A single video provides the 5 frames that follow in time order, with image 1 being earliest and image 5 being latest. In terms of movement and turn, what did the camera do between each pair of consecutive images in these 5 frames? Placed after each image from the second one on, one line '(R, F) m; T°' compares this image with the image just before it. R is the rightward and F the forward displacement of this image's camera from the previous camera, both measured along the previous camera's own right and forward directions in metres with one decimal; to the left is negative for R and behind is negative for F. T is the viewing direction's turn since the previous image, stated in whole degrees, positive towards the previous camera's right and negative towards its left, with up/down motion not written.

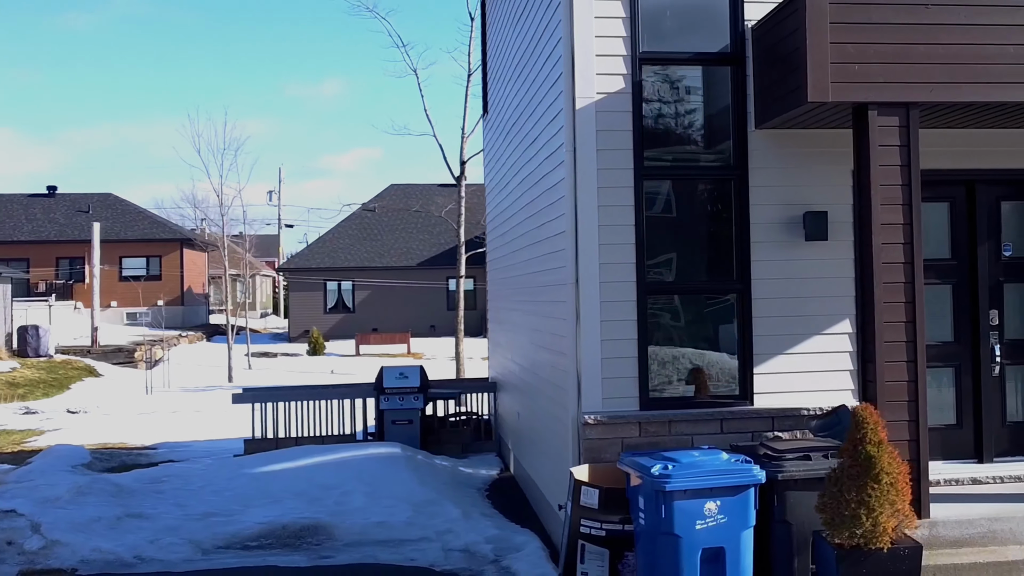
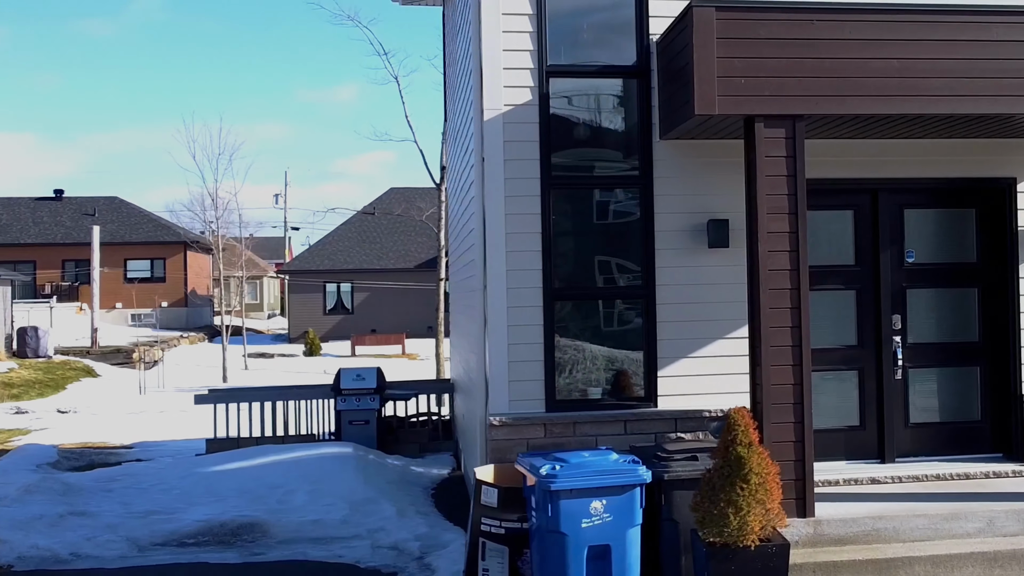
(+0.4, -0.2) m; -1°
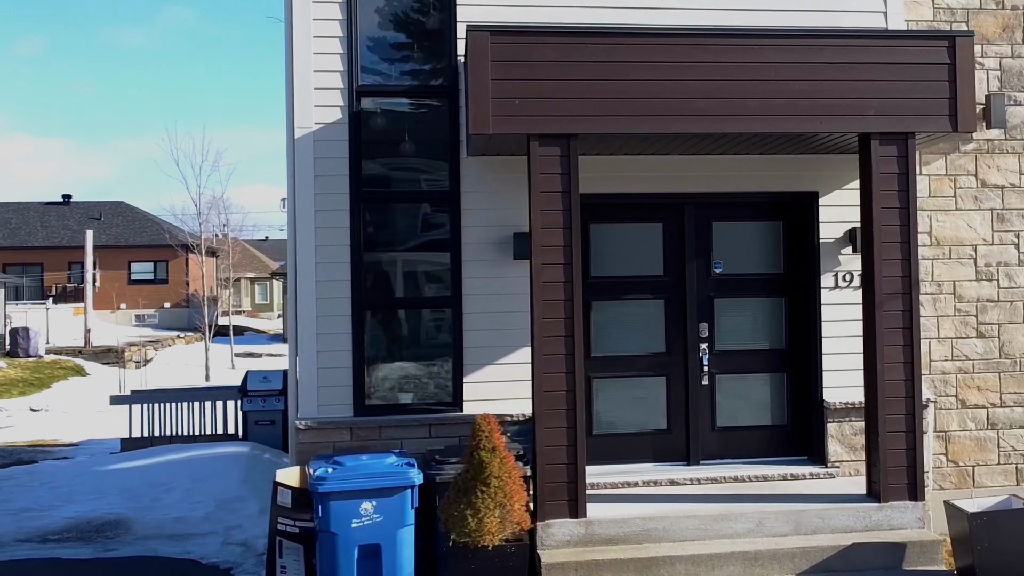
(+0.8, -0.2) m; -1°
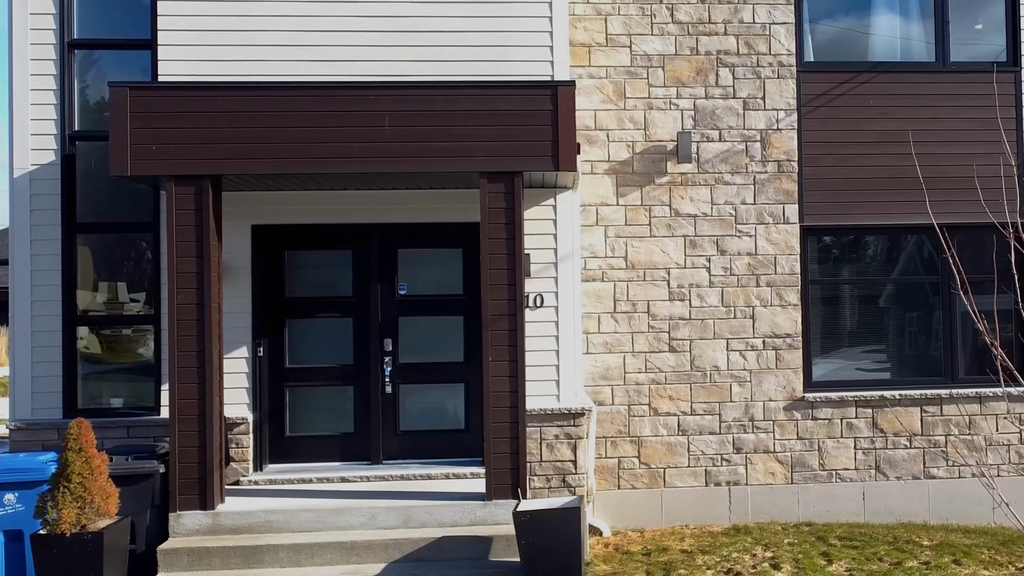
(+1.9, -0.6) m; -5°
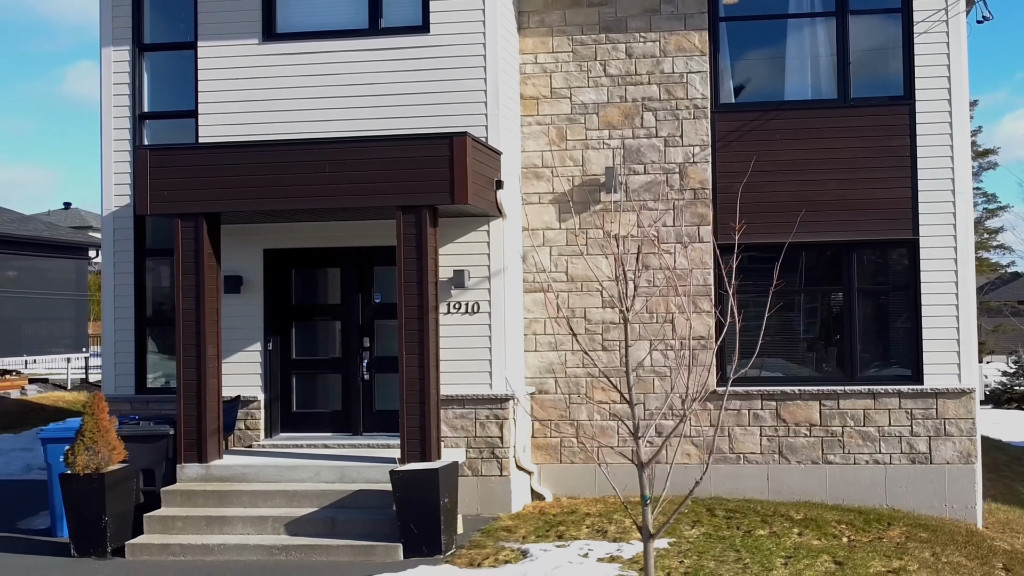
(+2.5, -1.2) m; -17°
